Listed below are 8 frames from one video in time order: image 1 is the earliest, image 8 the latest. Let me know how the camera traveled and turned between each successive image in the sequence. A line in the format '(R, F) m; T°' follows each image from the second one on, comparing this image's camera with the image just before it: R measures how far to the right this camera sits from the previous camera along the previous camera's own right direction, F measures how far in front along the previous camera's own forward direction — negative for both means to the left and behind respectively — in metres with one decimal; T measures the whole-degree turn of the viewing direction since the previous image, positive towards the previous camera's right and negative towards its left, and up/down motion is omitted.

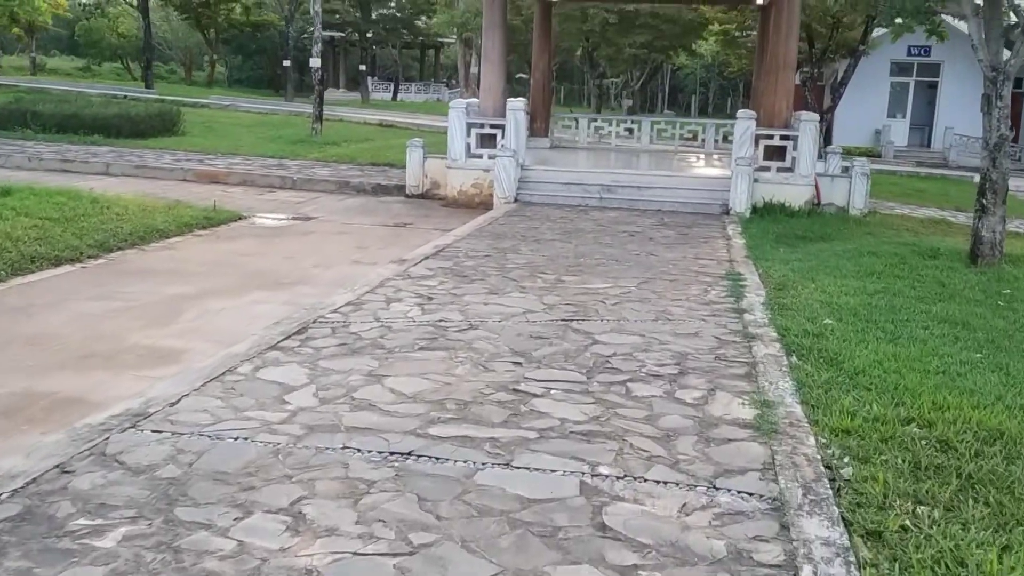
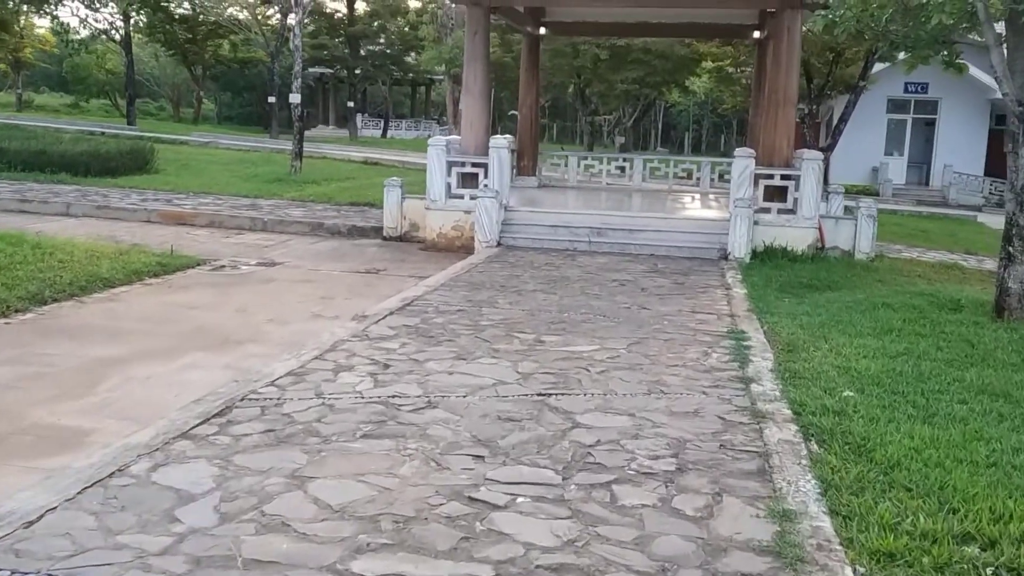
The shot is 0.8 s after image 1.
(+0.1, +0.9) m; 0°
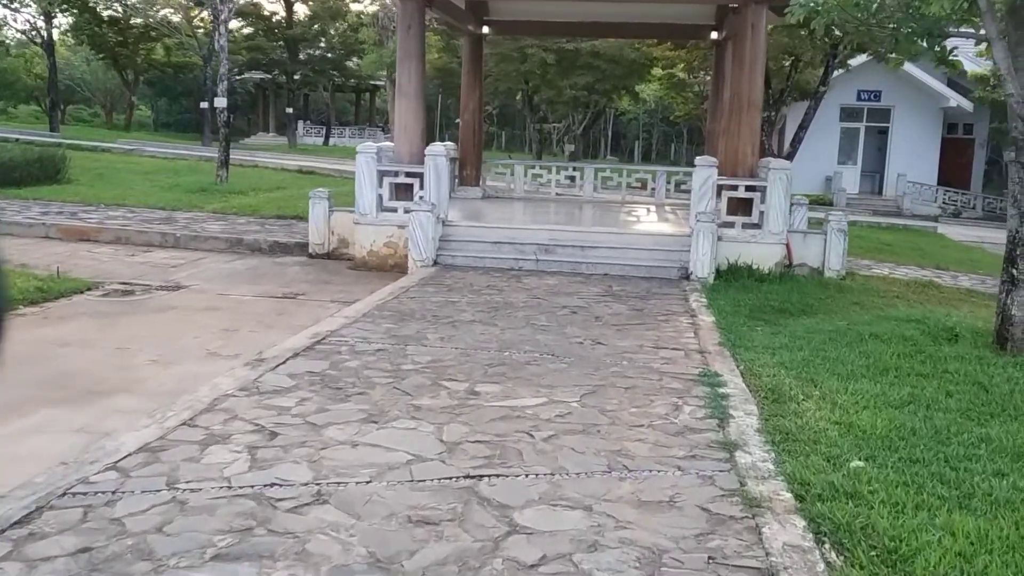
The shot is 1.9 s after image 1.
(+0.1, +1.2) m; +3°
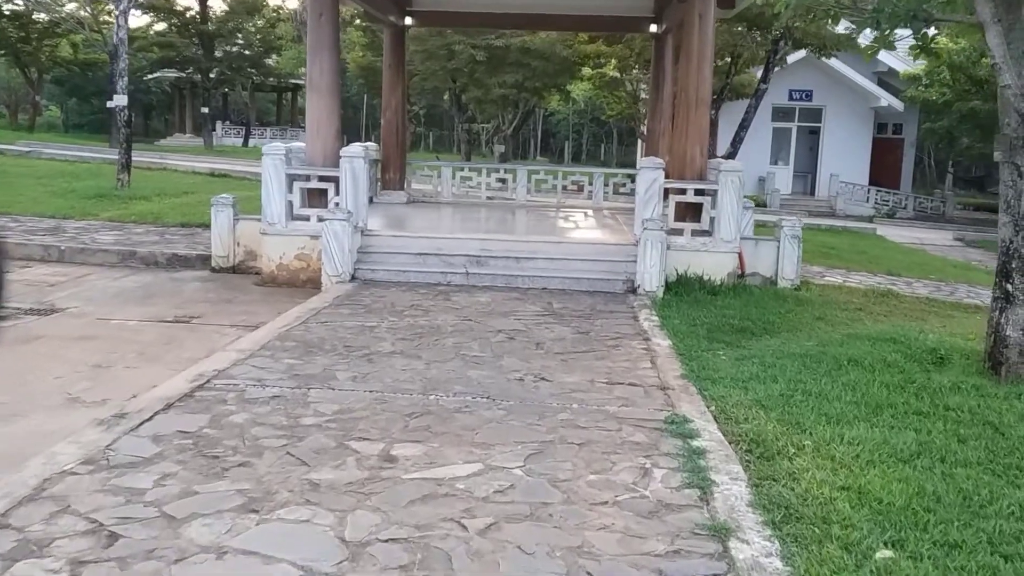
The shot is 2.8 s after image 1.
(0.0, +1.1) m; +4°
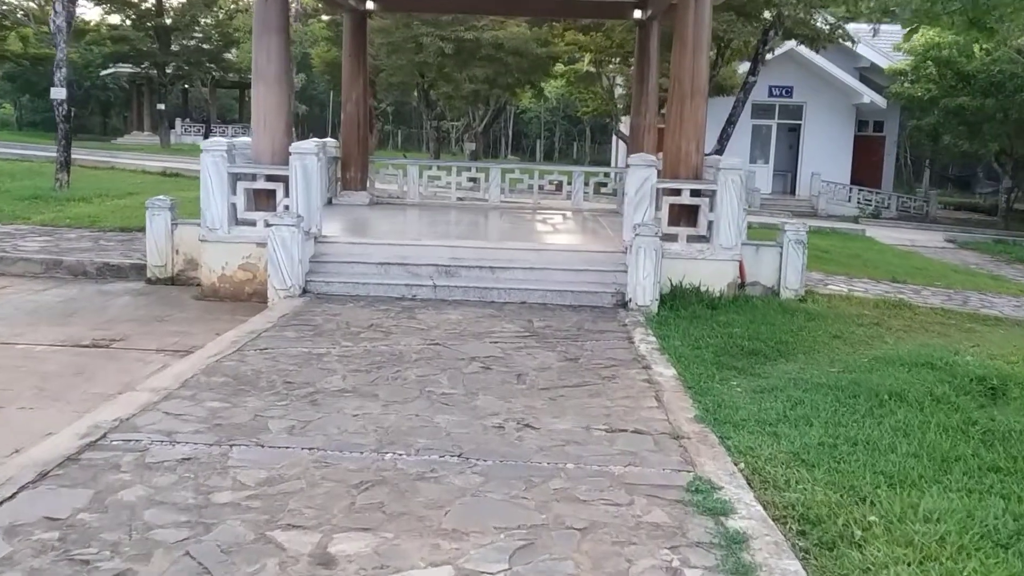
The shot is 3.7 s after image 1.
(0.0, +1.1) m; +2°
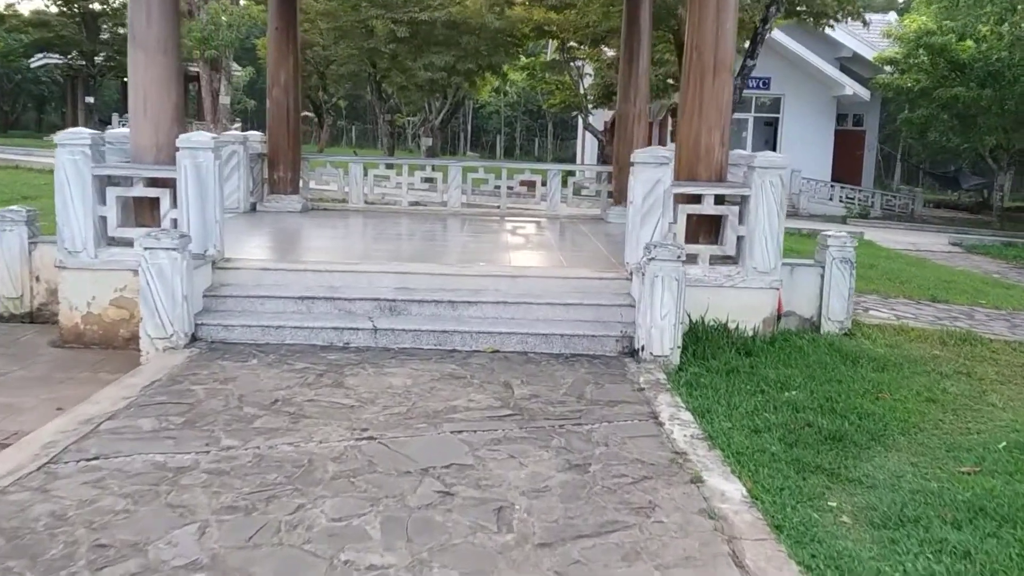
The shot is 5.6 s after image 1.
(-0.1, +2.2) m; +2°
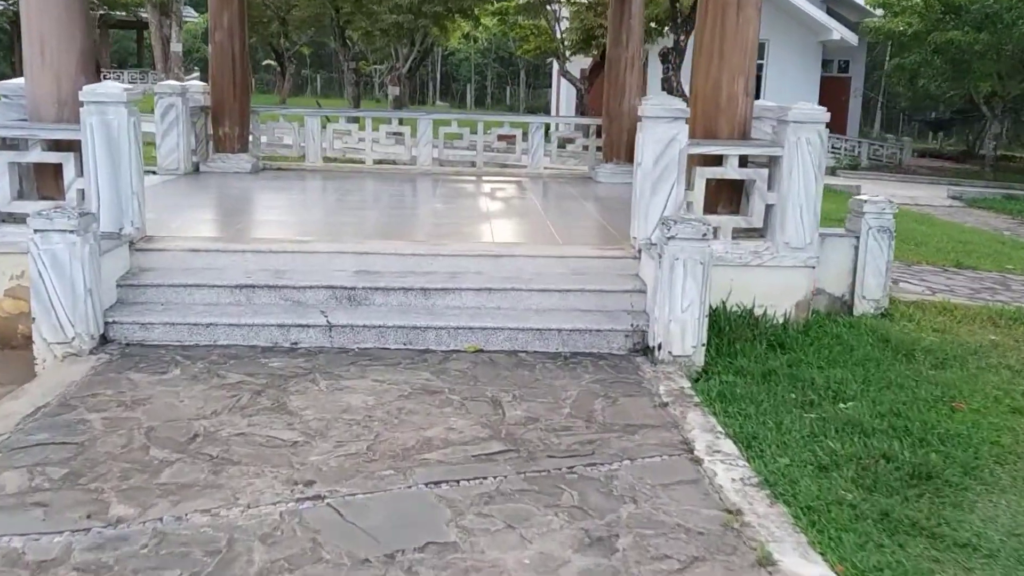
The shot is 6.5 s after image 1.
(-0.1, +1.1) m; +2°
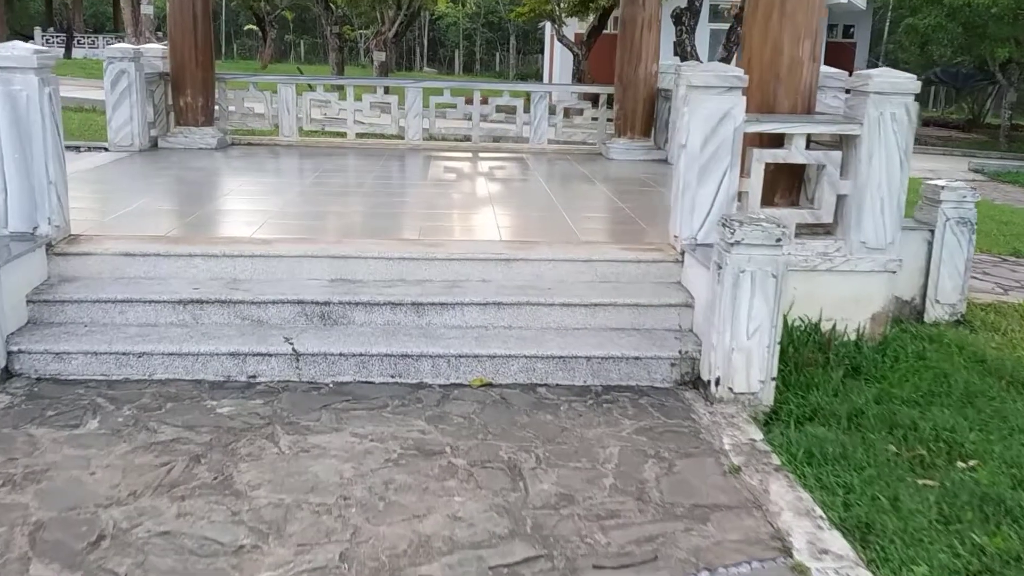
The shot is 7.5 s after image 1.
(-0.1, +1.0) m; +1°
